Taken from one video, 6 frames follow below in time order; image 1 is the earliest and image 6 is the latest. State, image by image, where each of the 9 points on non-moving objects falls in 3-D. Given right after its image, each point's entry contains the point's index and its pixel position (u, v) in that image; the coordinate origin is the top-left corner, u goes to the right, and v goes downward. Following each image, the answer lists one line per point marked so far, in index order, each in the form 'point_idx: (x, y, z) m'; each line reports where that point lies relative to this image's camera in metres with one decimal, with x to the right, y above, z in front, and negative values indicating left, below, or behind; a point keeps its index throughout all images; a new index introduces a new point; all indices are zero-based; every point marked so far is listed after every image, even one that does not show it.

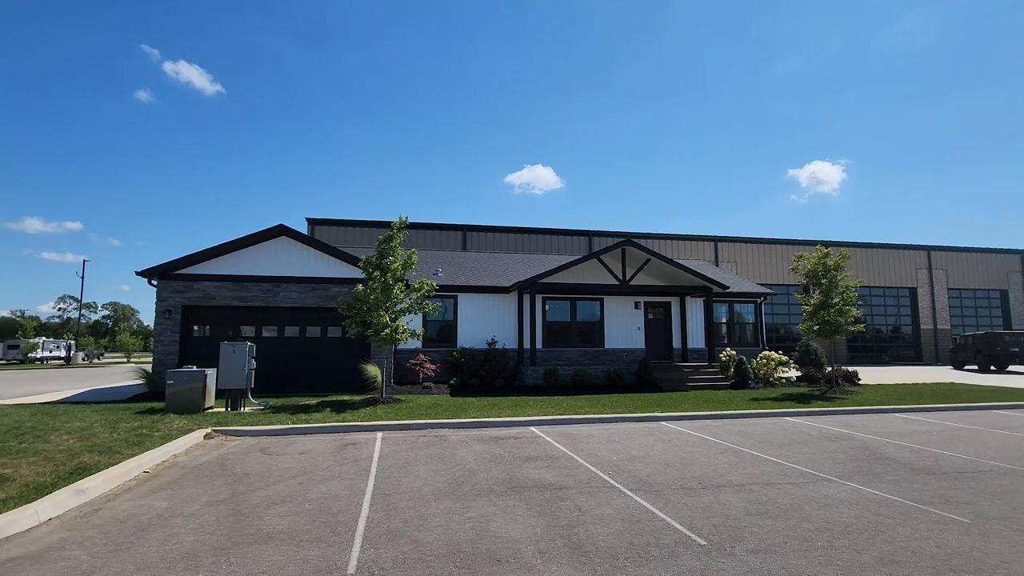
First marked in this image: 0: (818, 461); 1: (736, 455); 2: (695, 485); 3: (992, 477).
0: (+5.0, -2.9, +8.6) m
1: (+3.9, -2.9, +9.0) m
2: (+2.5, -2.7, +7.1) m
3: (+7.0, -2.8, +7.6) m
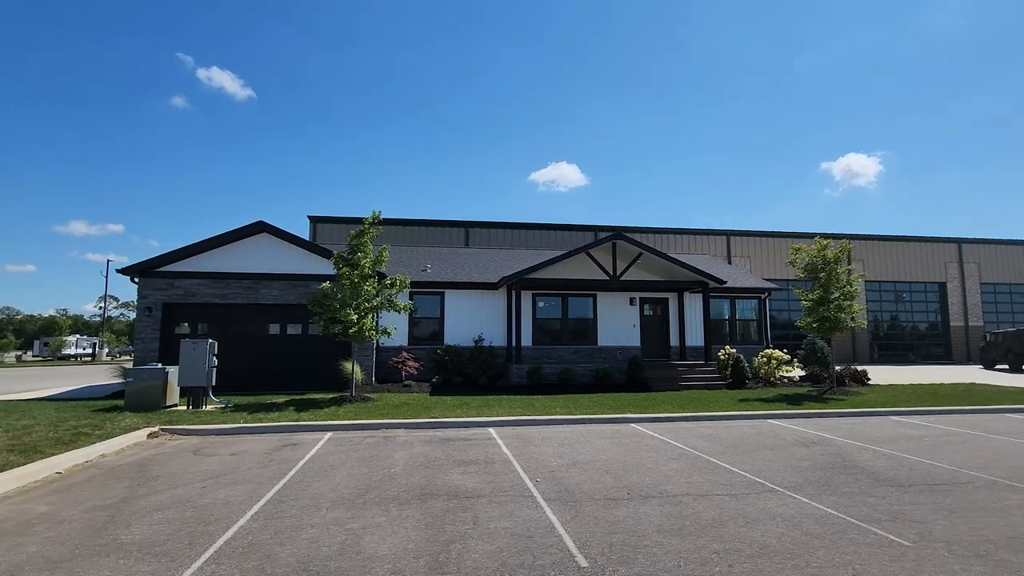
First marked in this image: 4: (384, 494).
0: (+3.9, -2.7, +7.8) m
1: (+2.8, -2.8, +8.4) m
2: (+1.4, -2.6, +6.5) m
3: (+5.9, -2.6, +6.8) m
4: (-1.6, -2.6, +6.6) m
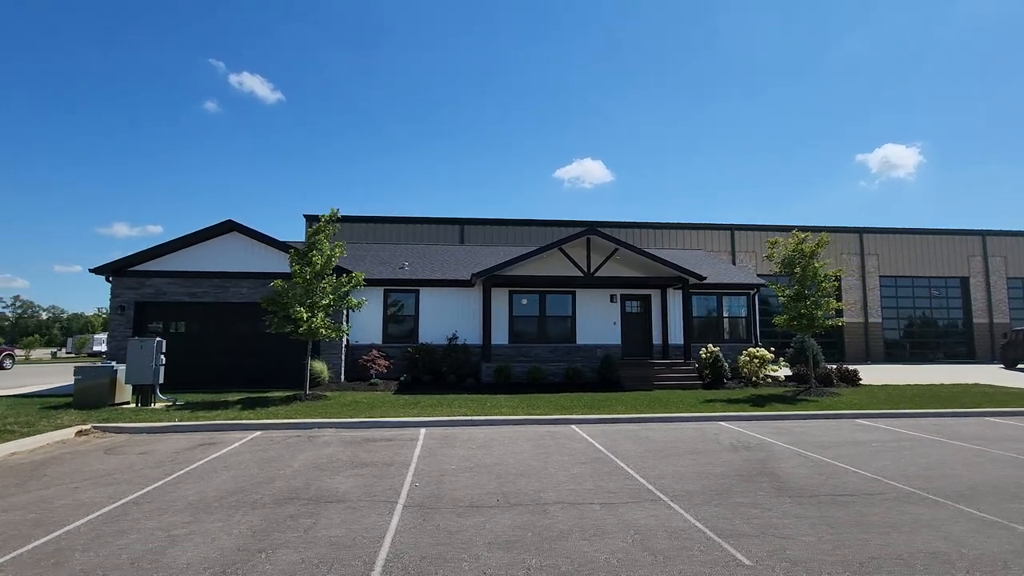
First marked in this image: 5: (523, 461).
0: (+2.4, -2.7, +7.4) m
1: (+1.3, -2.7, +8.0) m
2: (-0.3, -2.6, +6.2) m
3: (+4.3, -2.6, +6.2) m
4: (-3.3, -2.6, +6.4) m
5: (+0.2, -2.8, +8.3) m
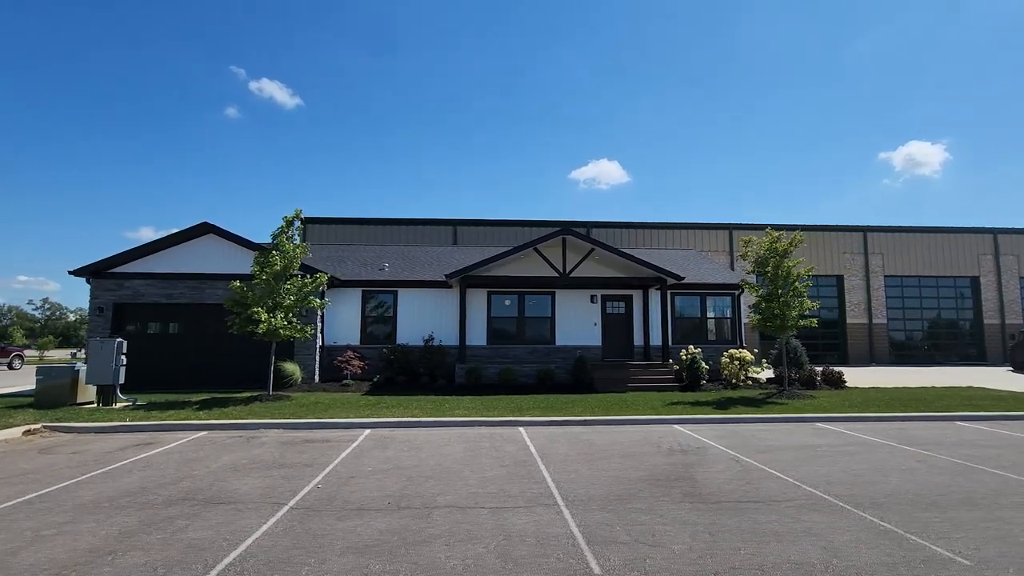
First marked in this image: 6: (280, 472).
0: (+1.1, -2.7, +7.2) m
1: (0.0, -2.7, +7.8) m
2: (-1.6, -2.5, +6.1) m
3: (+3.0, -2.5, +6.0) m
4: (-4.5, -2.6, +6.4) m
5: (-1.0, -2.7, +8.2) m
6: (-3.4, -2.7, +7.6) m
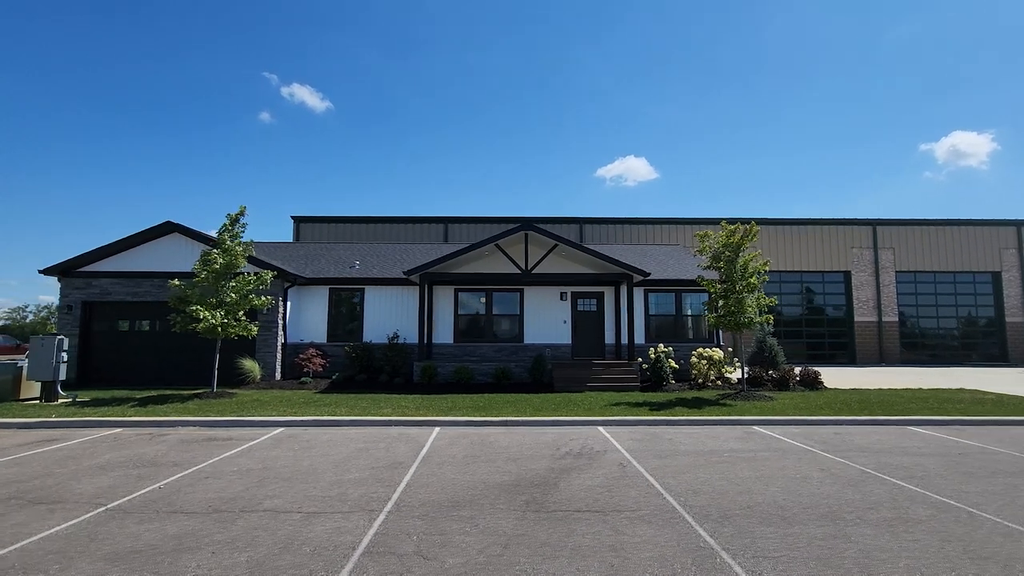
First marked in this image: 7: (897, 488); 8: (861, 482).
0: (-0.8, -2.6, +6.8) m
1: (-1.9, -2.6, +7.5) m
2: (-3.6, -2.5, +5.9) m
3: (+1.0, -2.5, +5.5) m
4: (-6.5, -2.5, +6.3) m
5: (-2.9, -2.7, +8.0) m
6: (-5.3, -2.6, +7.5) m
7: (+4.9, -2.5, +6.6) m
8: (+4.7, -2.6, +6.9) m
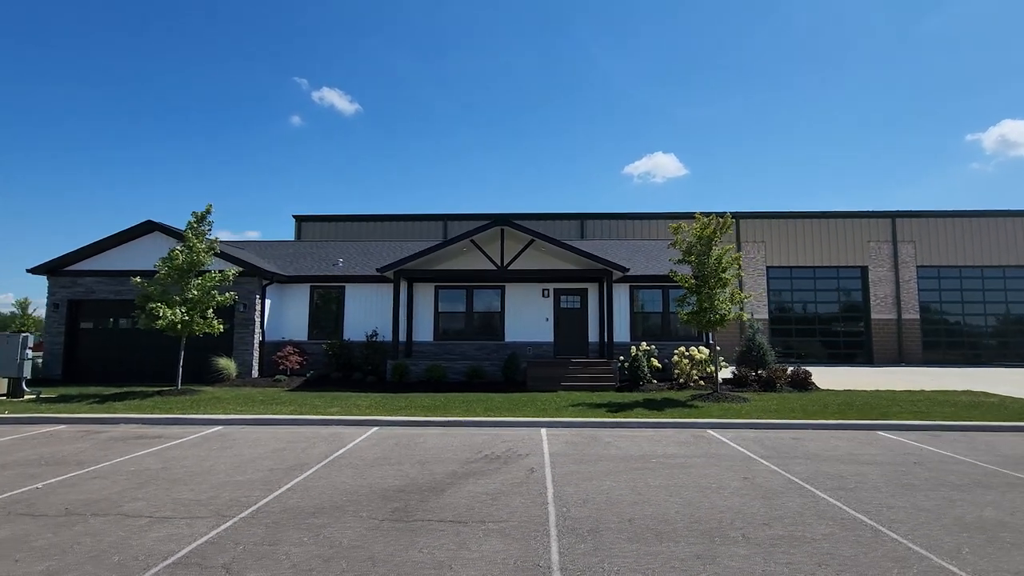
0: (-2.2, -2.5, +6.5) m
1: (-3.3, -2.6, +7.2) m
2: (-5.0, -2.4, +5.7) m
3: (-0.5, -2.4, +5.1) m
4: (-8.0, -2.5, +6.3) m
5: (-4.3, -2.6, +7.7) m
6: (-6.7, -2.6, +7.4) m
7: (+3.5, -2.4, +6.0) m
8: (+3.3, -2.5, +6.3) m
